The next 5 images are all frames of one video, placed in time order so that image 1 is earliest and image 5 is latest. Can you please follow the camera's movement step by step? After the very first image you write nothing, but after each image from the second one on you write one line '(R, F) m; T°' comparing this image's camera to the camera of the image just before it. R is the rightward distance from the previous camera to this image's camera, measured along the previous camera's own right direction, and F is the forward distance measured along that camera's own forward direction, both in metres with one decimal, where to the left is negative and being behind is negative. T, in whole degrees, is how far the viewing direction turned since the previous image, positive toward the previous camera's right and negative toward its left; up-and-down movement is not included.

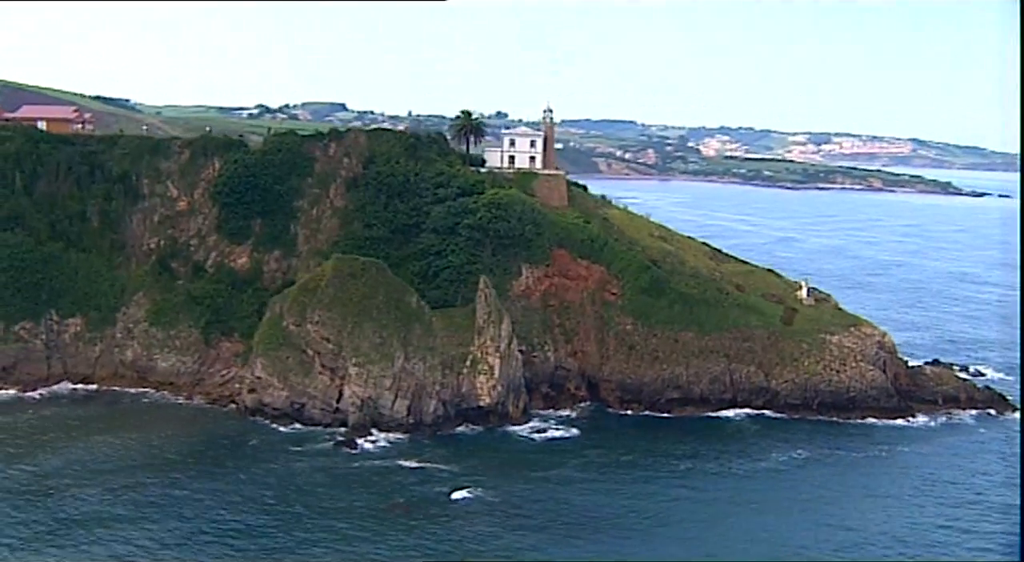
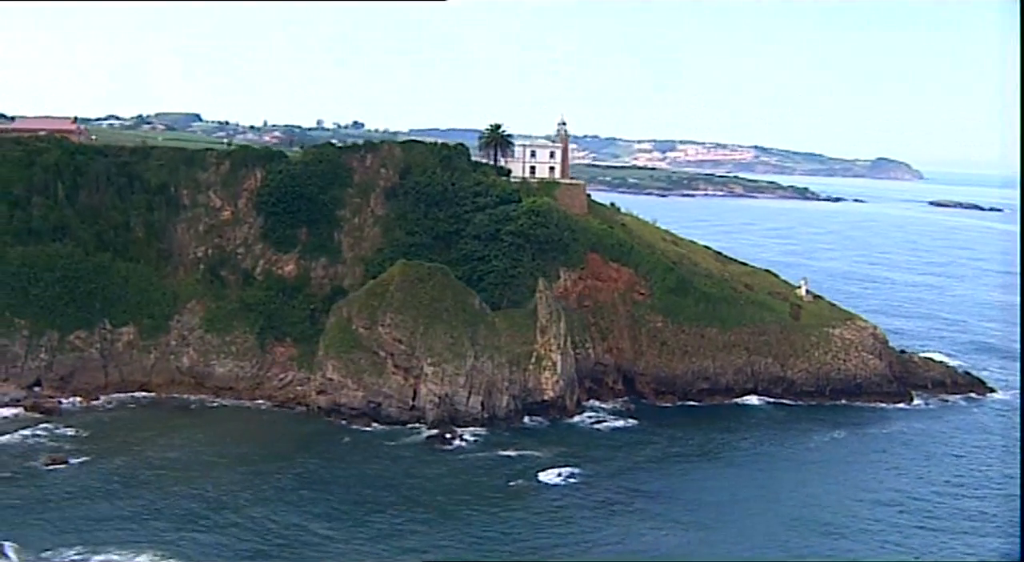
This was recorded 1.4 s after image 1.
(-7.4, -2.2) m; +7°
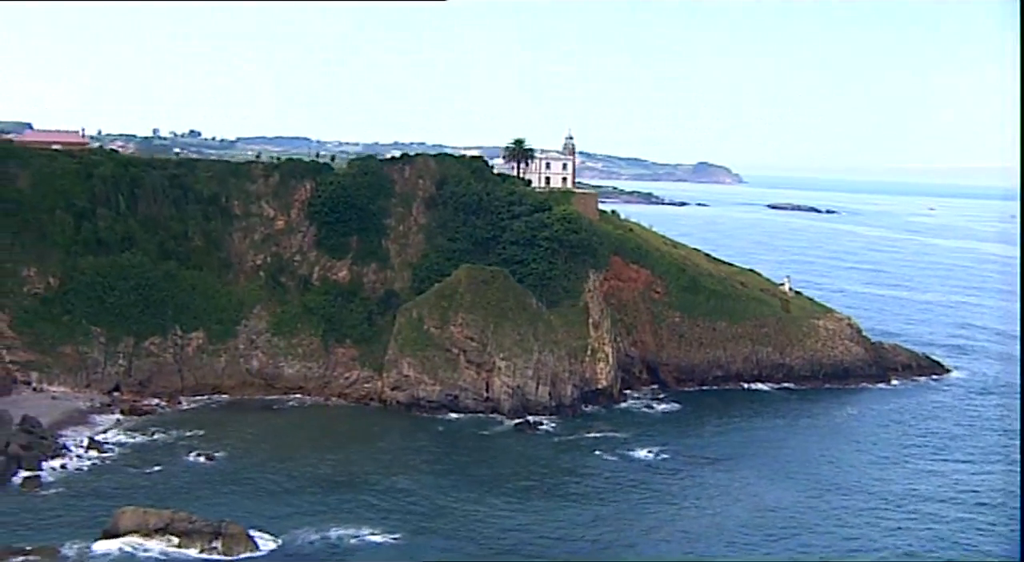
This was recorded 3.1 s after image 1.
(-8.8, -3.3) m; +9°
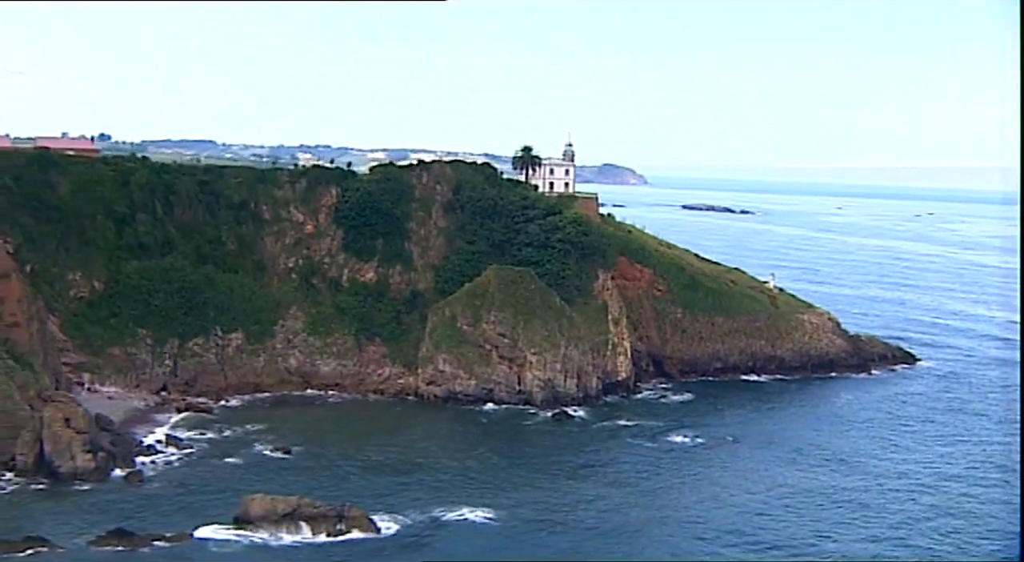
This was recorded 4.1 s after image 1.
(-5.0, -2.5) m; +5°
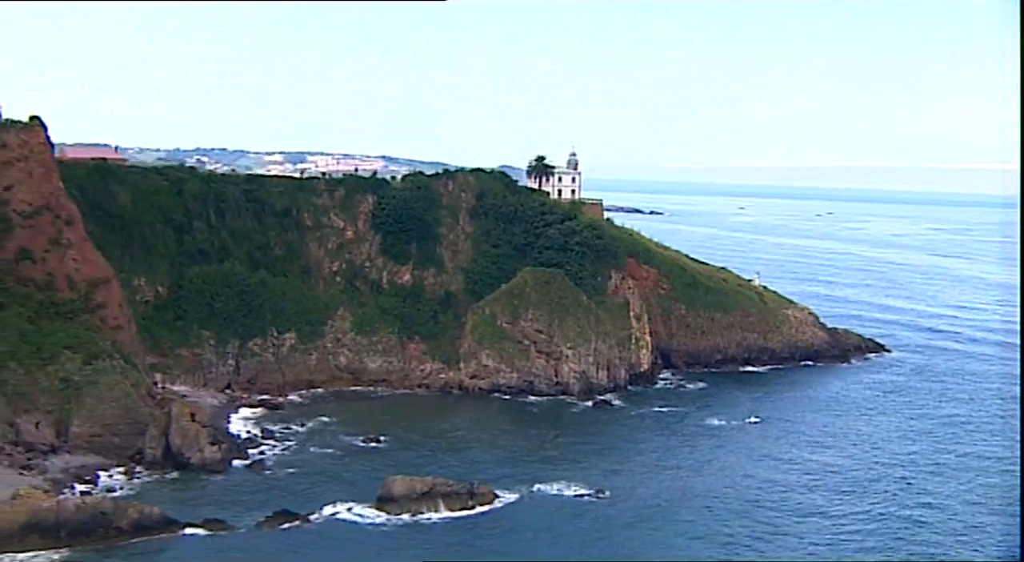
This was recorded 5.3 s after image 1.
(-6.2, -3.4) m; +5°
